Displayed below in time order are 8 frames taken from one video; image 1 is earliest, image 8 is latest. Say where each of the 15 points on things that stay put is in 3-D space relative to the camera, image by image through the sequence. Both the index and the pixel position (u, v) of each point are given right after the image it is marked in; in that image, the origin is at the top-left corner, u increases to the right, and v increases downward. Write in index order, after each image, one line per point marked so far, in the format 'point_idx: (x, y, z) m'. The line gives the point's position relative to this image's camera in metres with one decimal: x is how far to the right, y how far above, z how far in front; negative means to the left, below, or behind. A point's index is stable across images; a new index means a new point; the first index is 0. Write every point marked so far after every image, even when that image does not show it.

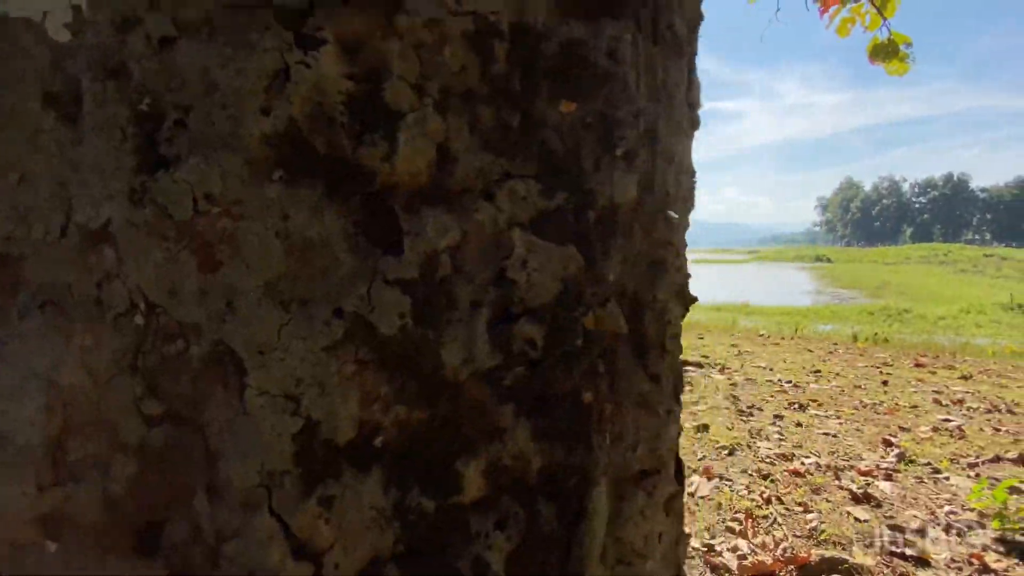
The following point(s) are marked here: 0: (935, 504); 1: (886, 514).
0: (+2.9, -1.5, +3.5) m
1: (+2.5, -1.5, +3.4) m
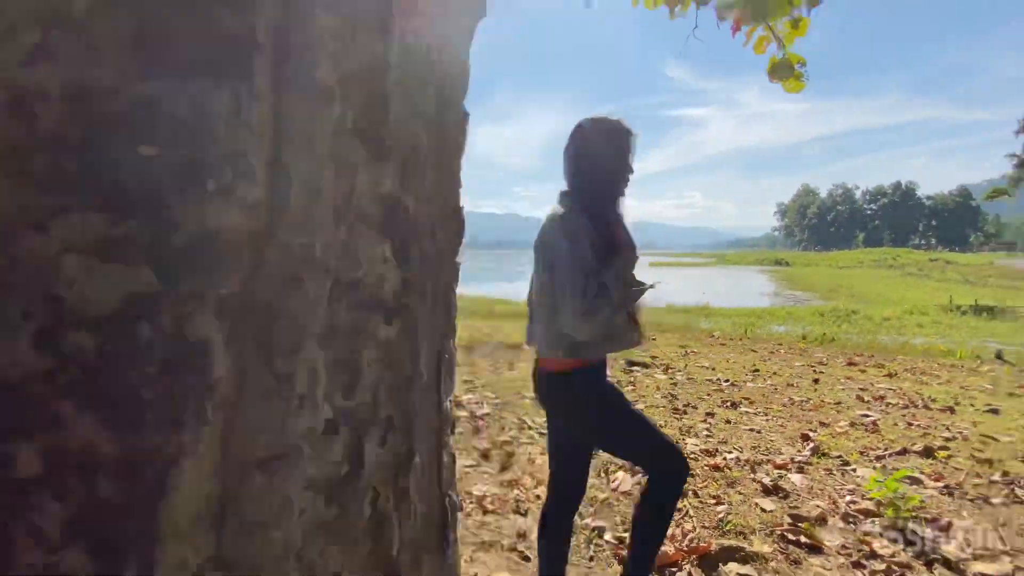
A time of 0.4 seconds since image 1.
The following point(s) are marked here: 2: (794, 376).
0: (+2.4, -1.5, +3.7) m
1: (+2.0, -1.5, +3.6) m
2: (+4.1, -1.3, +7.3) m
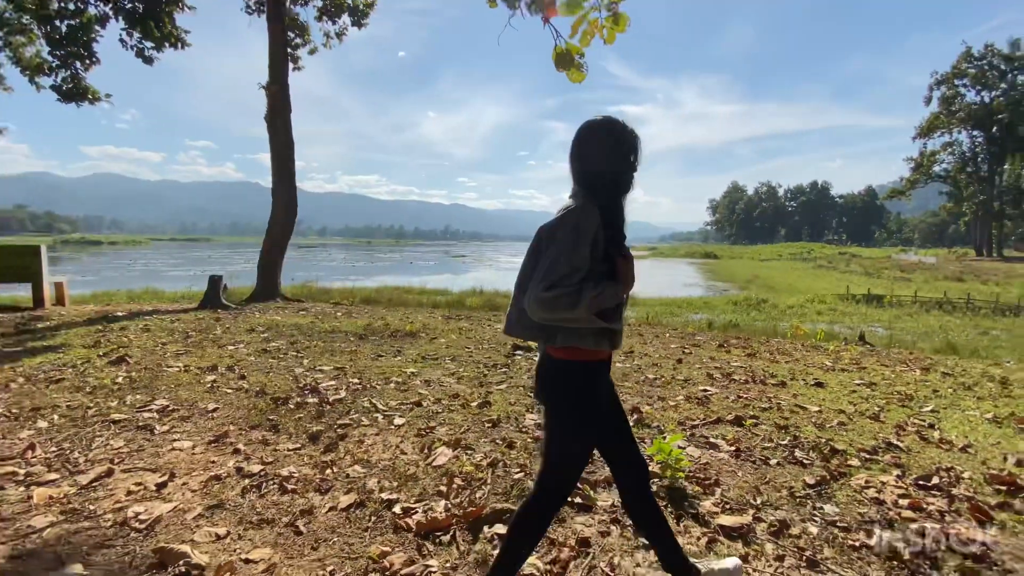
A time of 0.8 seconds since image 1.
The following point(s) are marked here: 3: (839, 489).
0: (+0.9, -1.4, +4.0) m
1: (+0.6, -1.4, +3.8) m
2: (+2.3, -1.1, +7.7) m
3: (+2.2, -1.4, +3.4) m
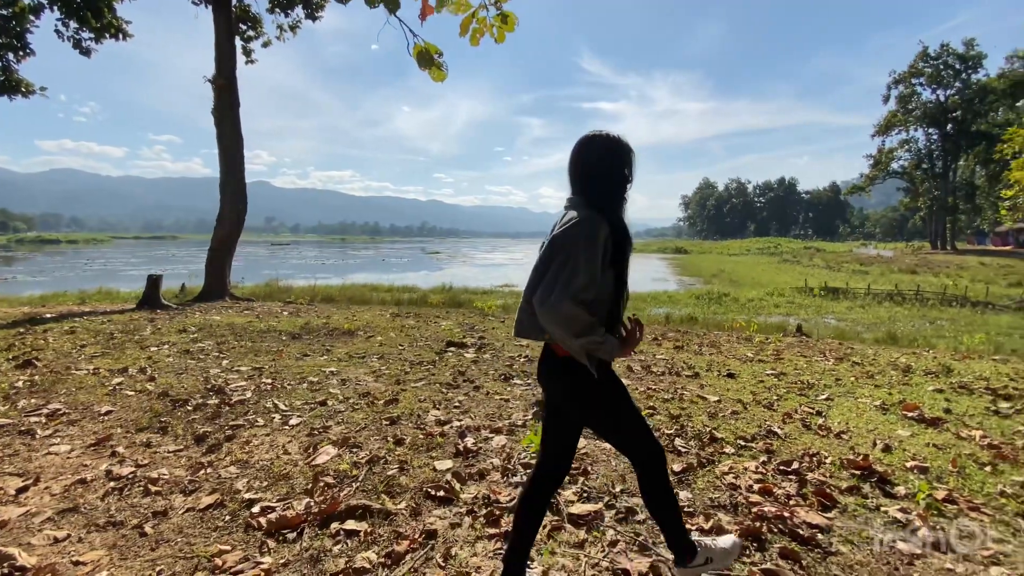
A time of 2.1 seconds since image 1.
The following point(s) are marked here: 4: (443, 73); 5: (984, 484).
0: (0.0, -1.3, +4.0) m
1: (-0.3, -1.3, +3.9) m
2: (+1.2, -1.1, +7.8) m
3: (+1.3, -1.3, +3.5) m
4: (-0.4, +1.4, +3.2) m
5: (+3.3, -1.4, +3.5) m
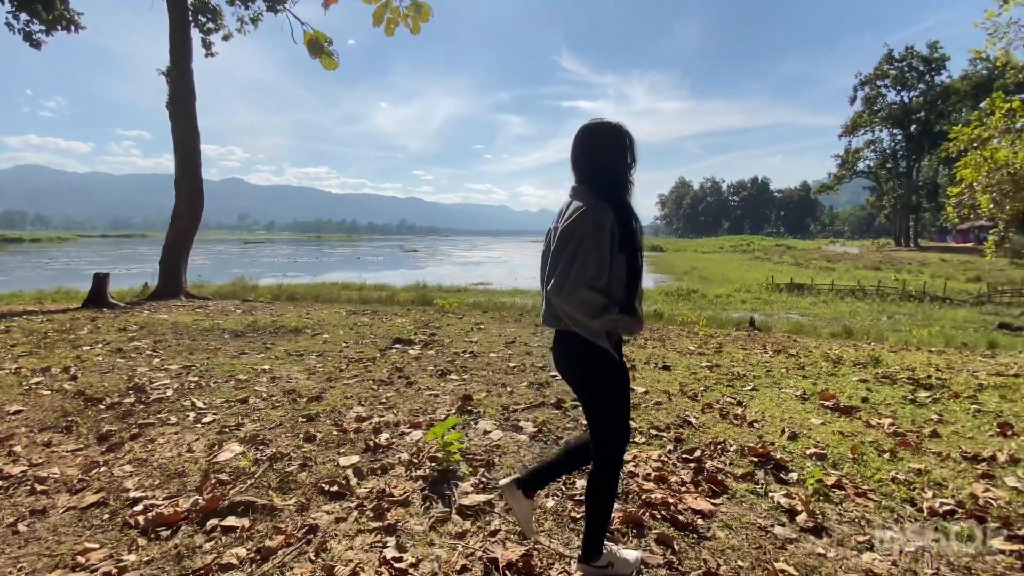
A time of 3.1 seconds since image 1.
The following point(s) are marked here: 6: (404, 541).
0: (-0.7, -1.3, +4.0) m
1: (-1.0, -1.3, +3.9) m
2: (+0.3, -1.0, +7.9) m
3: (+0.6, -1.3, +3.6) m
4: (-1.1, +1.4, +3.1) m
5: (+2.6, -1.3, +3.6) m
6: (-0.6, -1.4, +2.7) m
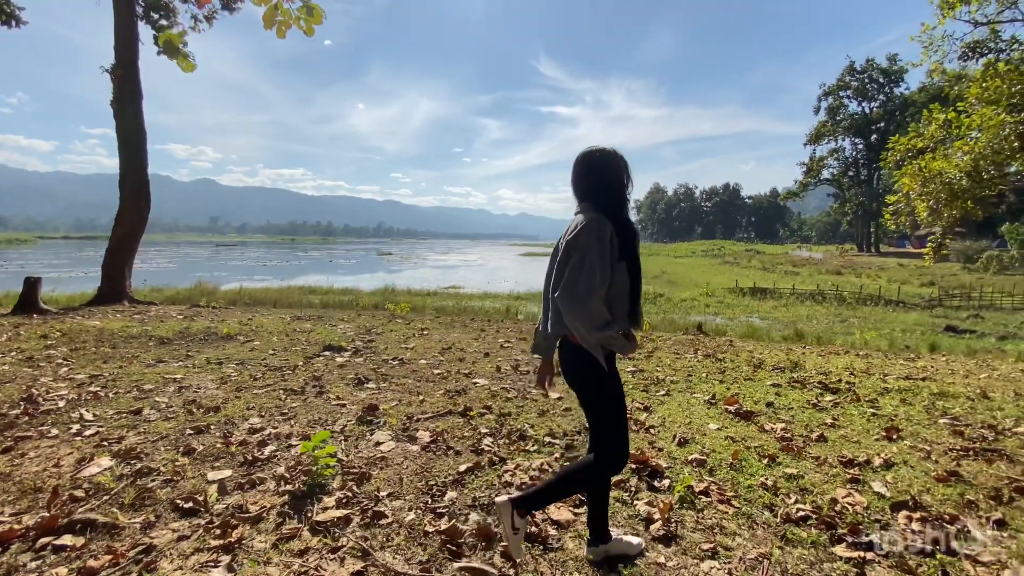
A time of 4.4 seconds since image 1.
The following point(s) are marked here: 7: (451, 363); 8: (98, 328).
0: (-1.6, -1.3, +3.9) m
1: (-1.9, -1.3, +3.7) m
2: (-0.7, -1.1, +7.8) m
3: (-0.2, -1.3, +3.5) m
4: (-2.0, +1.4, +3.0) m
5: (+1.7, -1.4, +3.7) m
6: (-1.4, -1.4, +2.6) m
7: (-0.9, -1.1, +7.3) m
8: (-8.2, -0.8, +9.8) m
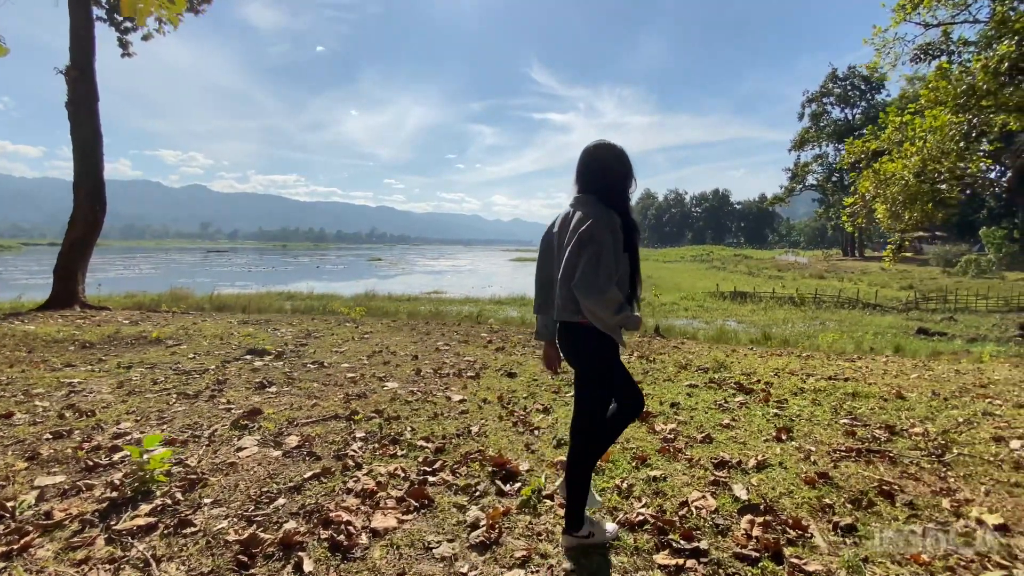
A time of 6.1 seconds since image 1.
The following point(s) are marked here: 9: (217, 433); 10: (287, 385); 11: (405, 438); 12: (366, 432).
0: (-2.6, -1.3, +3.7) m
1: (-3.0, -1.3, +3.5) m
2: (-1.8, -1.1, +7.6) m
3: (-1.3, -1.3, +3.4) m
4: (-3.0, +1.4, +2.9) m
5: (+0.7, -1.3, +3.5) m
6: (-2.5, -1.4, +2.4) m
7: (-2.0, -1.1, +7.1) m
8: (-9.4, -0.9, +9.6) m
9: (-2.6, -1.3, +4.3) m
10: (-2.7, -1.2, +5.9) m
11: (-0.9, -1.3, +4.2) m
12: (-1.3, -1.3, +4.3) m
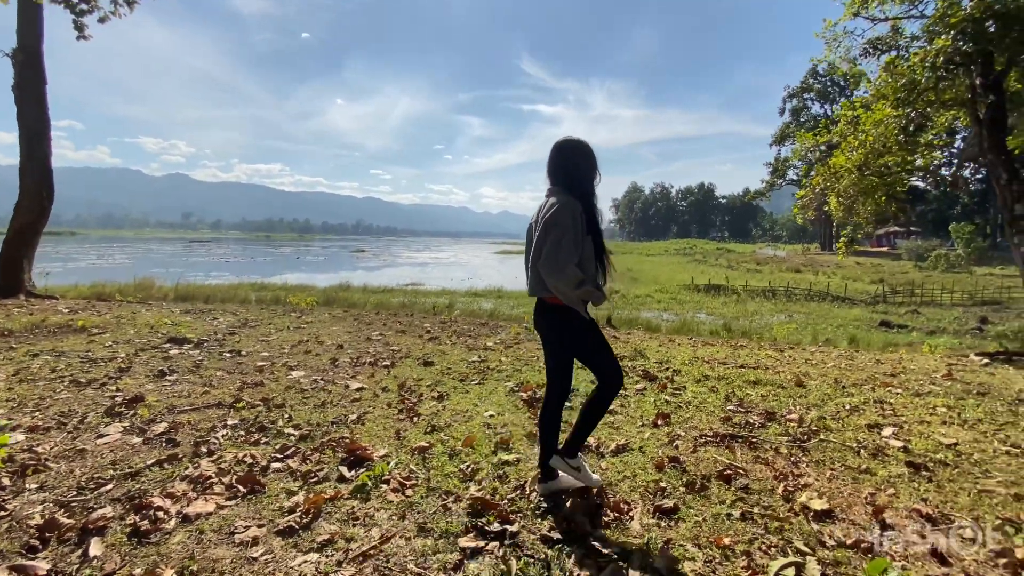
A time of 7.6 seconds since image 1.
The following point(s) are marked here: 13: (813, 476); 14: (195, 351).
0: (-3.7, -1.2, +3.6) m
1: (-4.0, -1.2, +3.5) m
2: (-3.0, -0.9, +7.6) m
3: (-2.3, -1.2, +3.3) m
4: (-4.1, +1.5, +2.7) m
5: (-0.4, -1.2, +3.5) m
6: (-3.5, -1.3, +2.3) m
7: (-3.1, -0.9, +7.0) m
8: (-10.5, -0.6, +9.3) m
9: (-3.6, -1.1, +4.2) m
10: (-3.8, -1.0, +5.9) m
11: (-2.0, -1.2, +4.2) m
12: (-2.3, -1.1, +4.3) m
13: (+2.1, -1.3, +3.5) m
14: (-4.5, -0.9, +7.1) m
